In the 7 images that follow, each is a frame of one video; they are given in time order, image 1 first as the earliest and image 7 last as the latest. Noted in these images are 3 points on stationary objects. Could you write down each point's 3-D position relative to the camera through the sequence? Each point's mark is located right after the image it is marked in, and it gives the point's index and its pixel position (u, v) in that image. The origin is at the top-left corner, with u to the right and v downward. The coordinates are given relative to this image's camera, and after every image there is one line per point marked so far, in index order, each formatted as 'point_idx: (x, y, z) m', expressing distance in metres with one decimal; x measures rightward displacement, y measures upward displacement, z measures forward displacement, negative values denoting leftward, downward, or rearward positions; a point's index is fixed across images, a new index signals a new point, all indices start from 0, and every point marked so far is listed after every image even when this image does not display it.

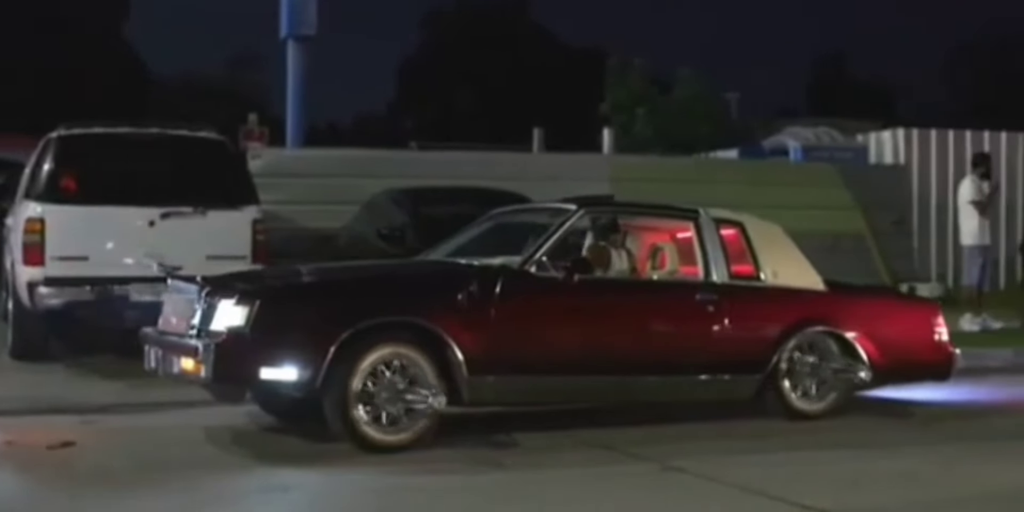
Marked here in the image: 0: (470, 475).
0: (-0.3, -1.3, +9.8) m
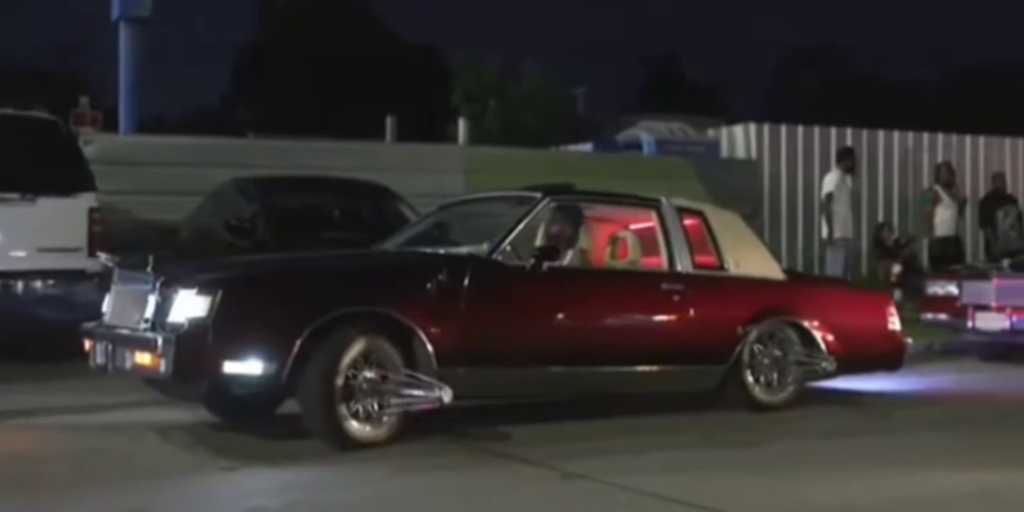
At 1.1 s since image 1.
0: (-0.4, -1.2, +9.3) m
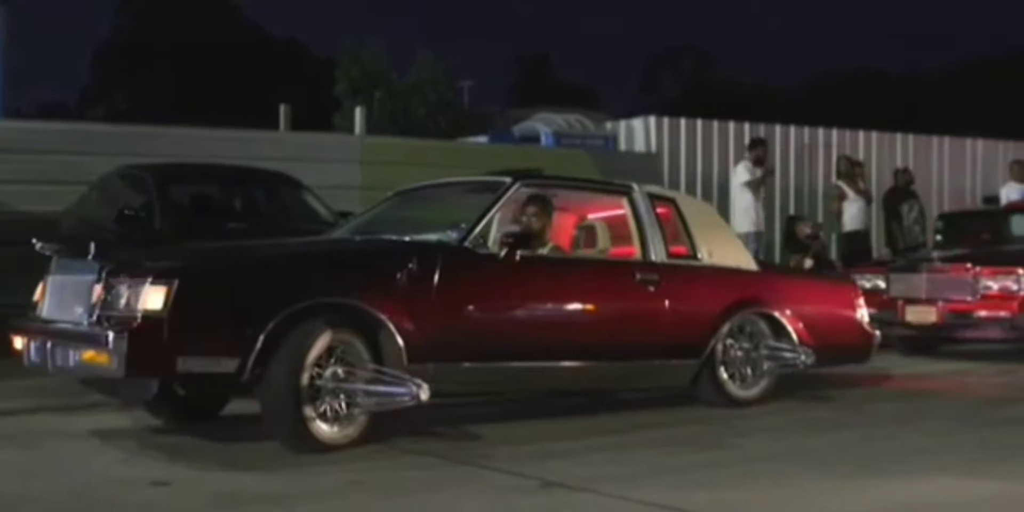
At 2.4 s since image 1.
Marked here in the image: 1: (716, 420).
0: (-0.5, -1.1, +8.5) m
1: (+1.3, -1.1, +10.6) m
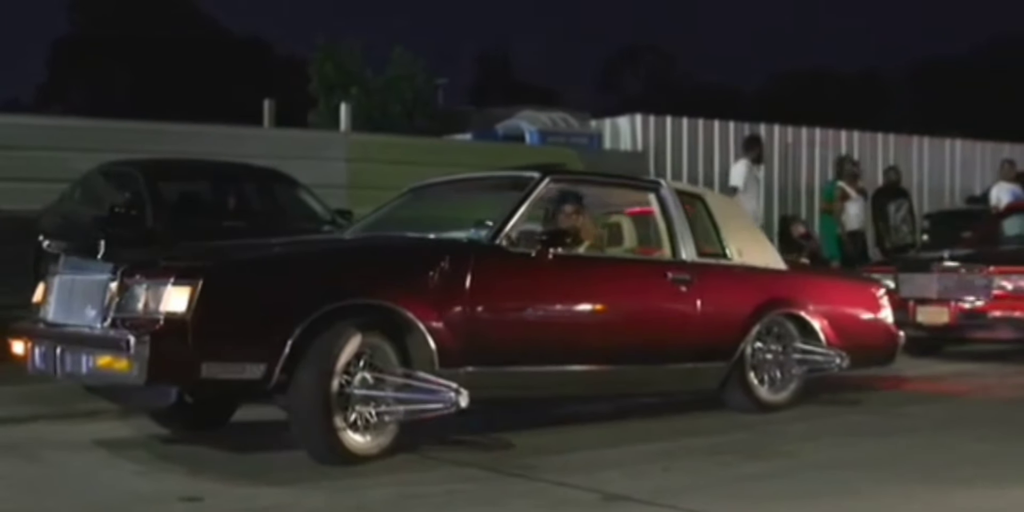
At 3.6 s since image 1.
0: (-0.2, -1.1, +8.0) m
1: (+1.5, -1.1, +10.2) m
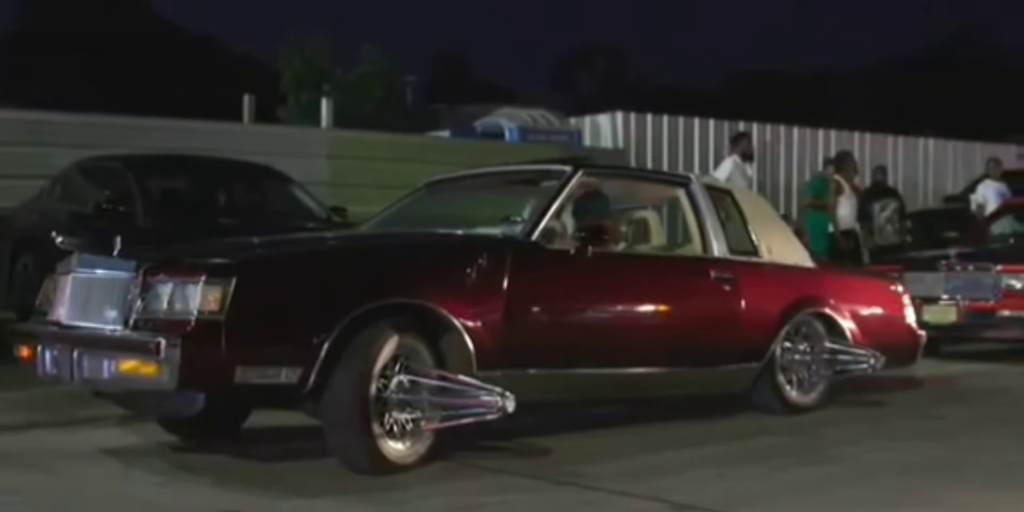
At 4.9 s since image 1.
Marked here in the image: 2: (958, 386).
0: (0.0, -1.1, +7.6) m
1: (+1.6, -1.0, +9.8) m
2: (+3.5, -1.0, +12.7) m
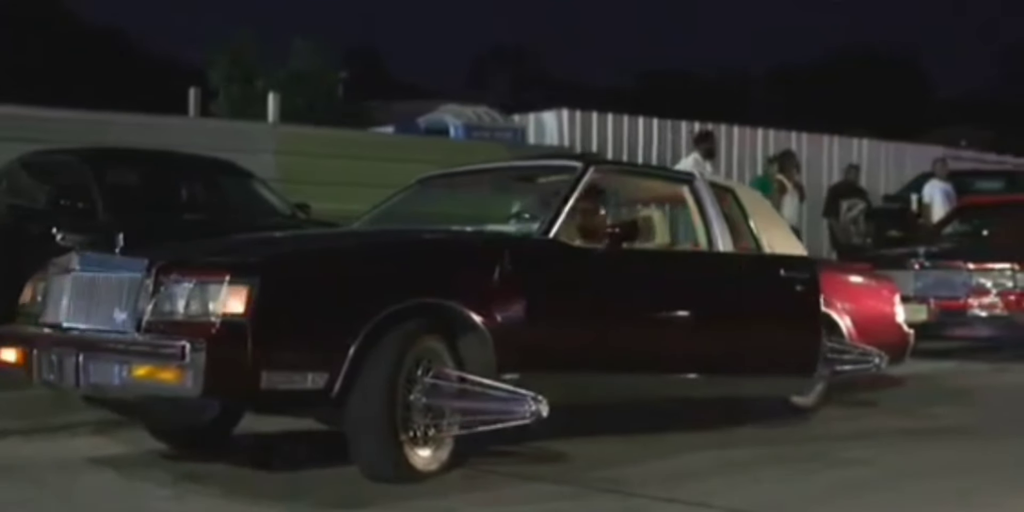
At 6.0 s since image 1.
0: (+0.2, -1.1, +7.3) m
1: (+1.7, -1.0, +9.6) m
2: (+3.3, -1.0, +12.6) m
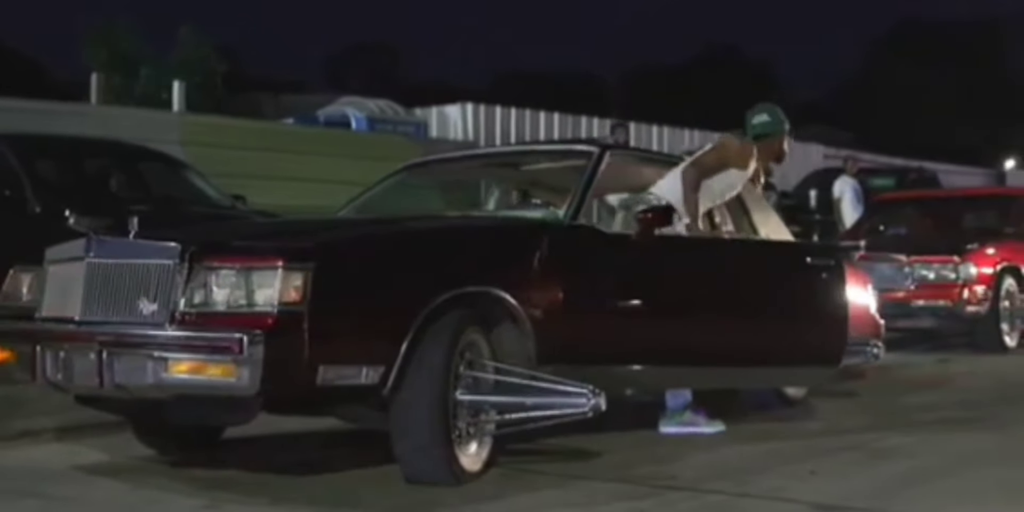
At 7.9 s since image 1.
0: (+0.4, -1.0, +6.9) m
1: (+1.6, -1.0, +9.3) m
2: (+3.0, -0.9, +12.6) m
